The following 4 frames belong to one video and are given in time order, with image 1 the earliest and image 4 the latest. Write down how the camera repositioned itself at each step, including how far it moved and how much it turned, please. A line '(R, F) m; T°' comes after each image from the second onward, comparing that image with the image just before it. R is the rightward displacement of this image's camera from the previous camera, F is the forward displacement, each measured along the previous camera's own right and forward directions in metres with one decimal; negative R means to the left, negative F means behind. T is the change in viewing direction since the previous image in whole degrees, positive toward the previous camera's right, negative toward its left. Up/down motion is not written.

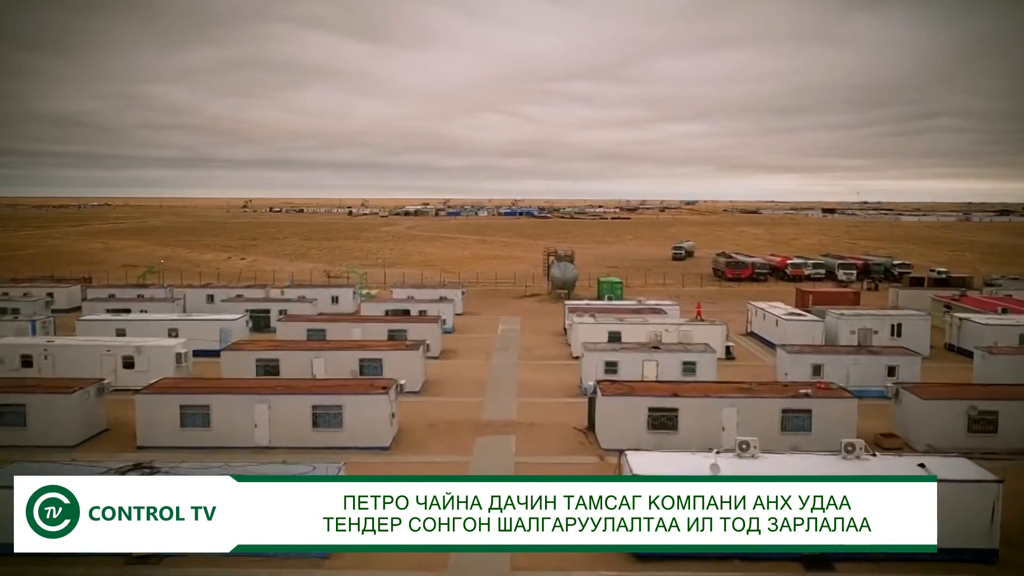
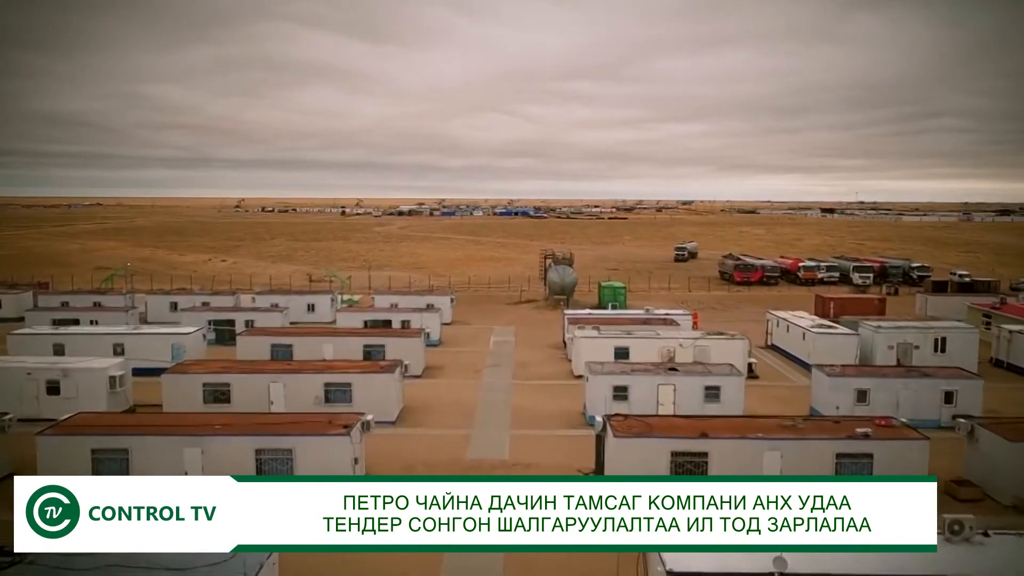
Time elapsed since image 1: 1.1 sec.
(+0.1, +4.1) m; 0°
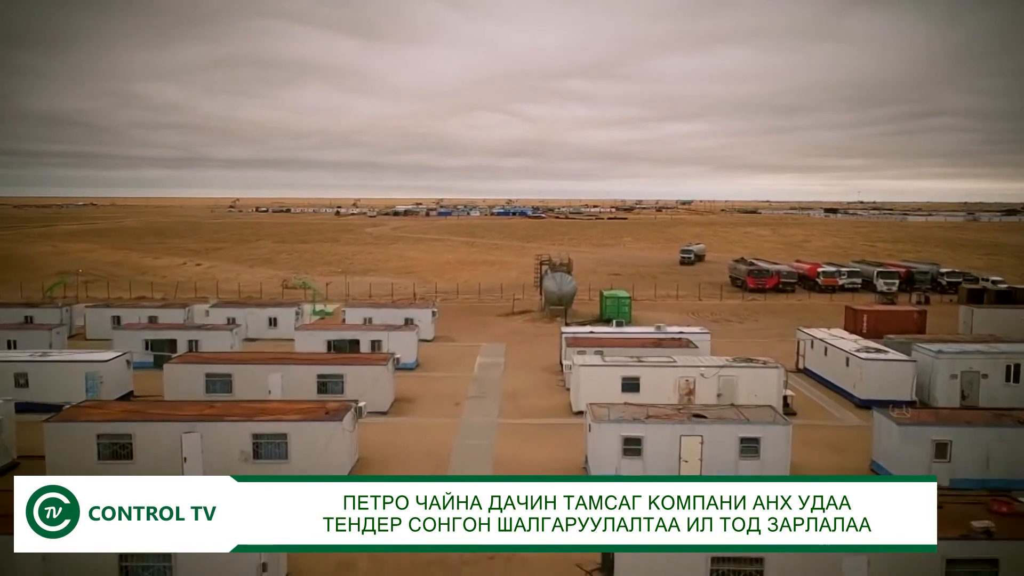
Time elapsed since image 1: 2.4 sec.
(+0.4, +5.2) m; 0°
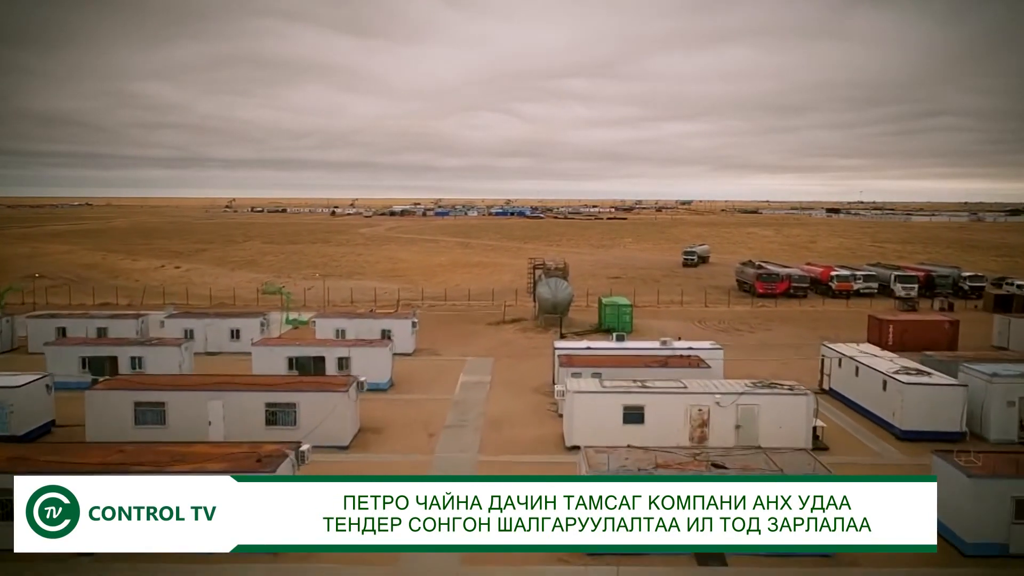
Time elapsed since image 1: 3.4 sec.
(+0.5, +3.7) m; 0°
